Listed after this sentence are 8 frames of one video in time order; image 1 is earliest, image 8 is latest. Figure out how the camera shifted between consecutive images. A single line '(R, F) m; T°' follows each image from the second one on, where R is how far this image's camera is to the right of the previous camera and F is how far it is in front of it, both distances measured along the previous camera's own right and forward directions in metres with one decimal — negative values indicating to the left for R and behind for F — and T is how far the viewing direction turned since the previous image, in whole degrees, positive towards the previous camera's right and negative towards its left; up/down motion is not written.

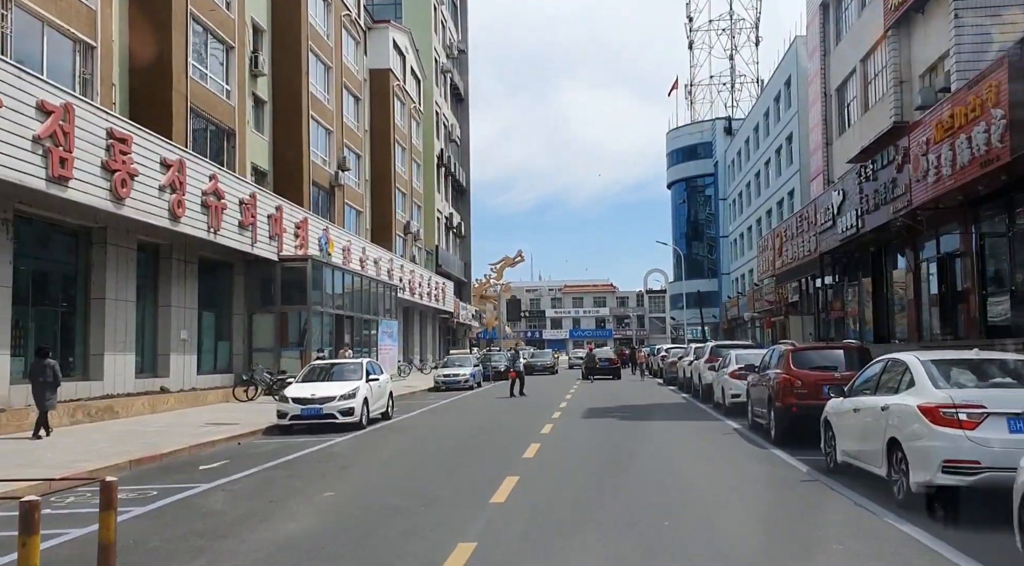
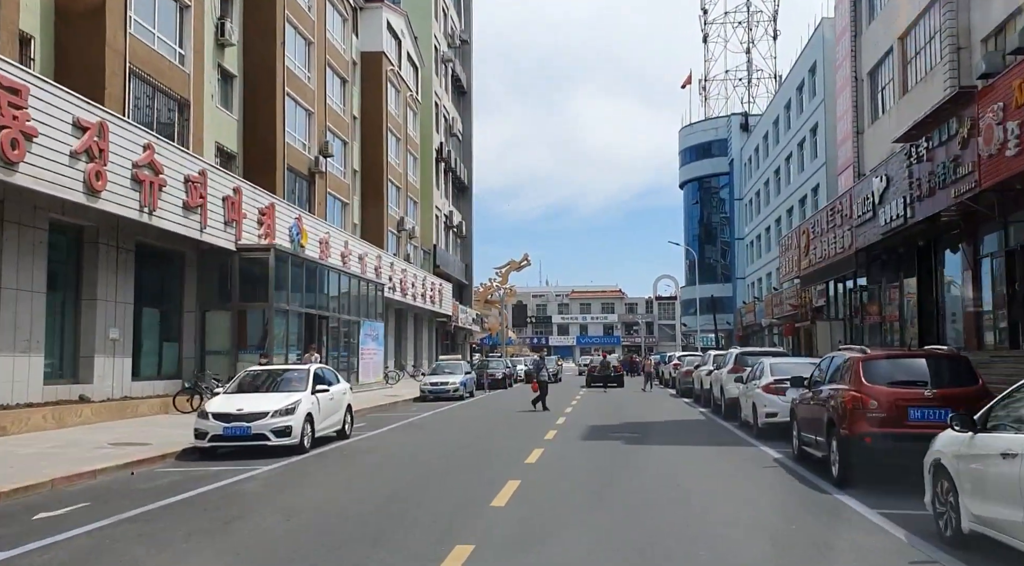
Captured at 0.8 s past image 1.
(+0.4, +3.4) m; -1°
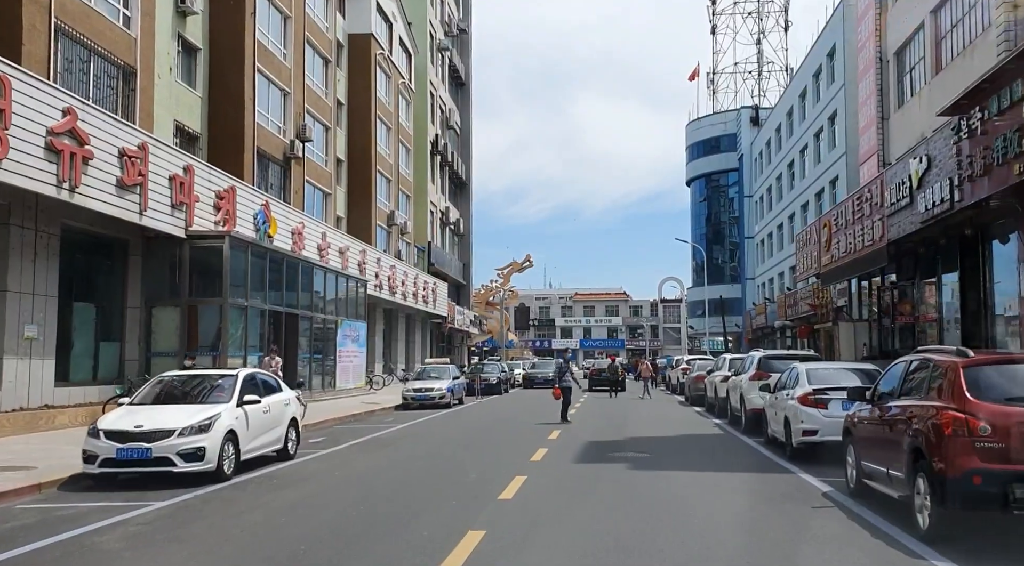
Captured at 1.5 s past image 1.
(+0.4, +2.8) m; 0°
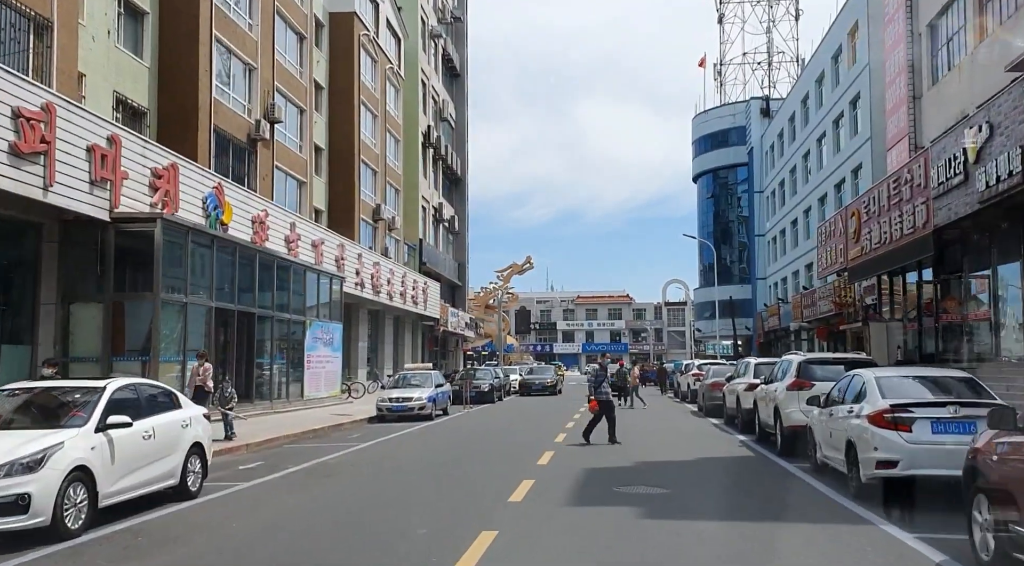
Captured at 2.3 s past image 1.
(+0.3, +3.1) m; 0°
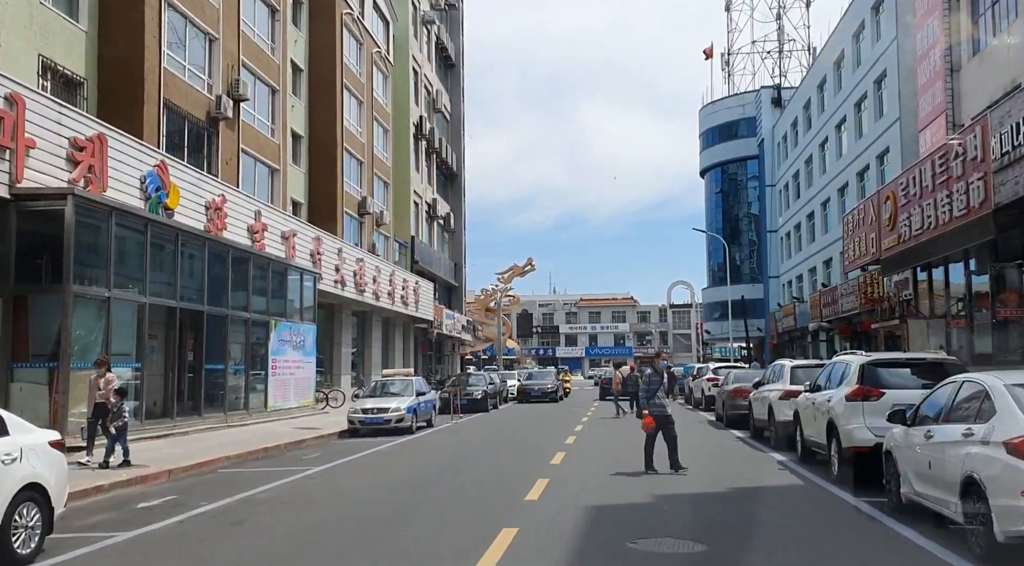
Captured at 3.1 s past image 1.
(+0.3, +3.0) m; 0°
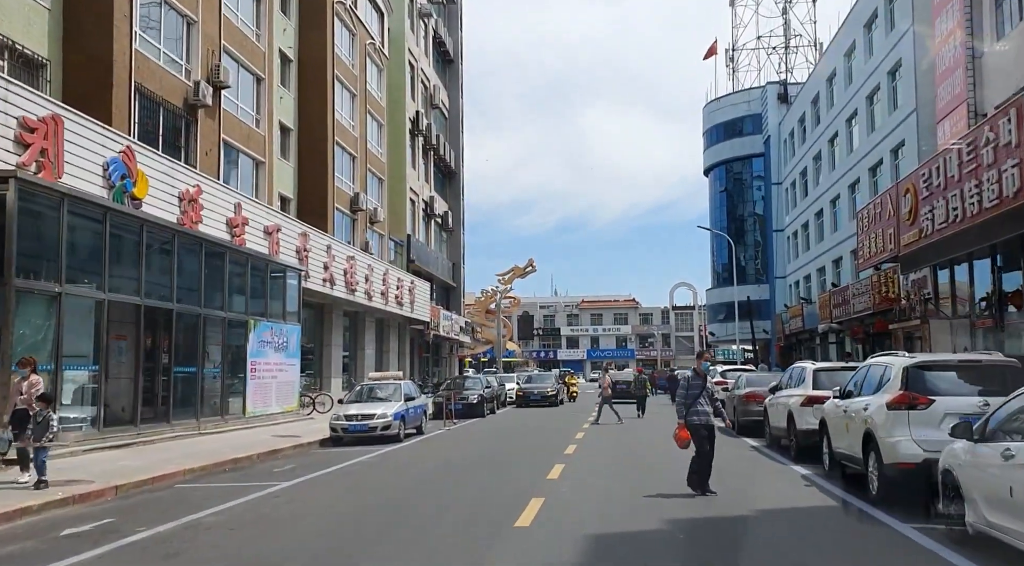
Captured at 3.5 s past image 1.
(+0.1, +1.4) m; 0°
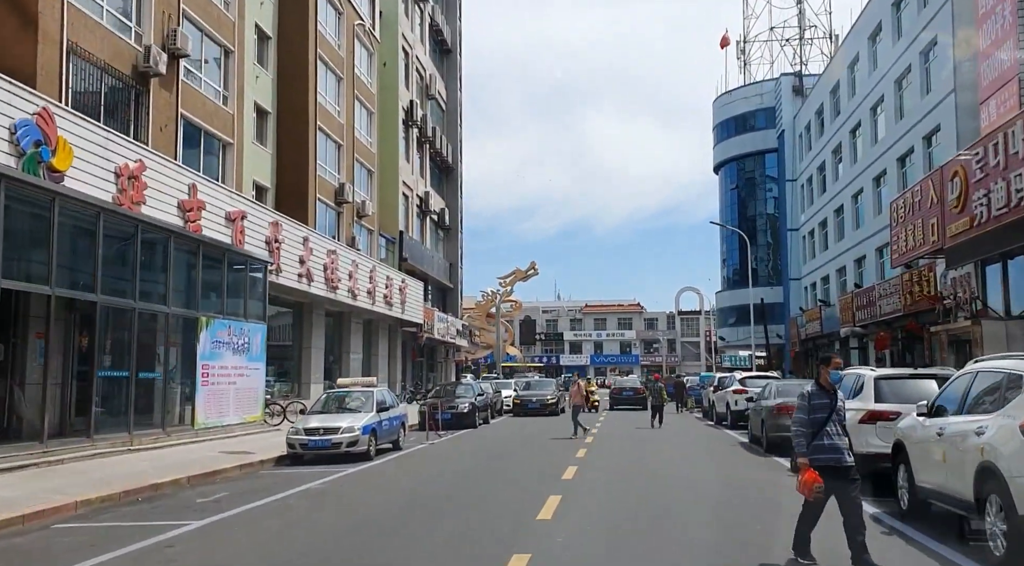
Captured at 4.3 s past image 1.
(+0.2, +2.8) m; 0°
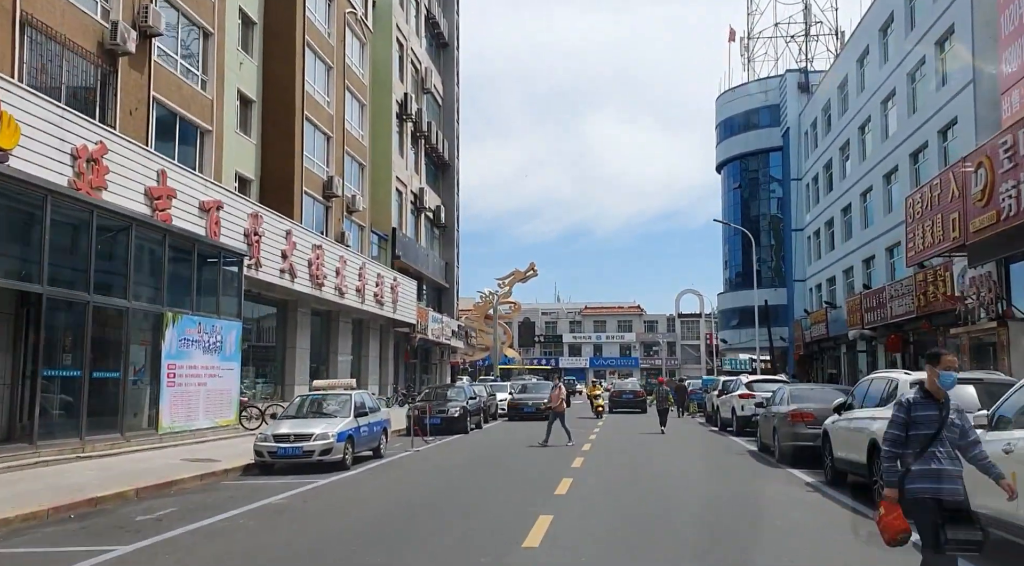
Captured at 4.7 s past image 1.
(+0.2, +1.3) m; 0°
